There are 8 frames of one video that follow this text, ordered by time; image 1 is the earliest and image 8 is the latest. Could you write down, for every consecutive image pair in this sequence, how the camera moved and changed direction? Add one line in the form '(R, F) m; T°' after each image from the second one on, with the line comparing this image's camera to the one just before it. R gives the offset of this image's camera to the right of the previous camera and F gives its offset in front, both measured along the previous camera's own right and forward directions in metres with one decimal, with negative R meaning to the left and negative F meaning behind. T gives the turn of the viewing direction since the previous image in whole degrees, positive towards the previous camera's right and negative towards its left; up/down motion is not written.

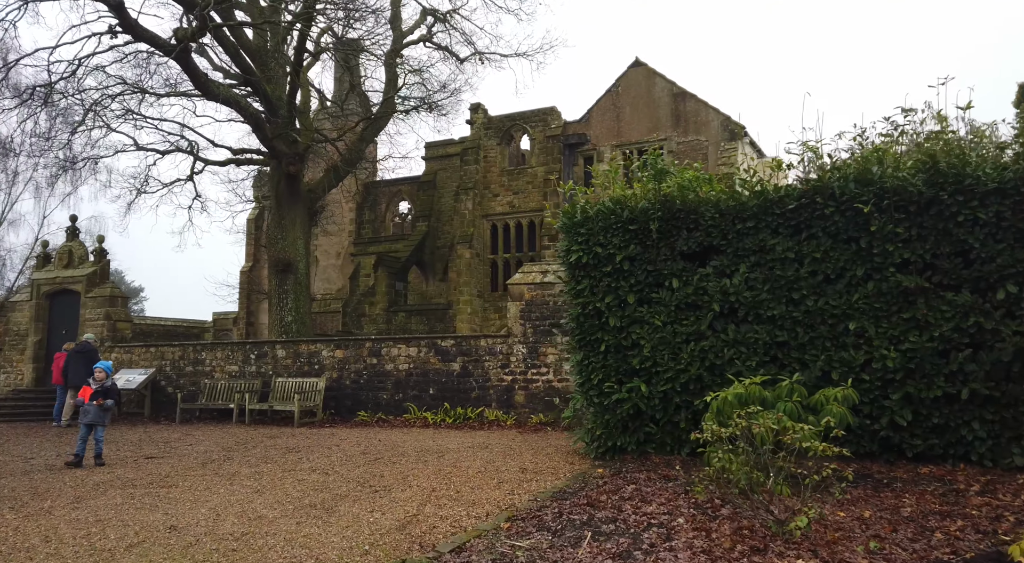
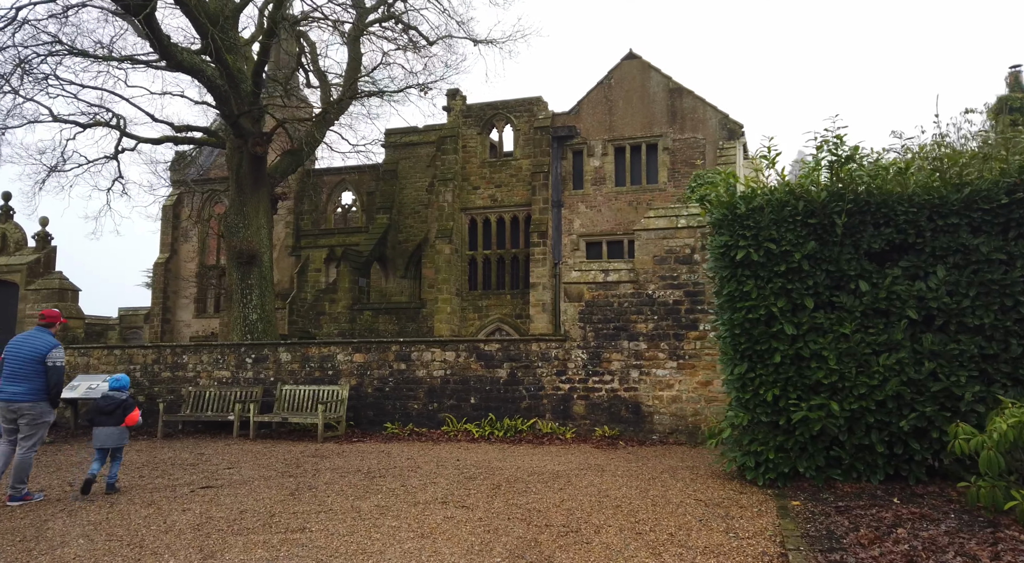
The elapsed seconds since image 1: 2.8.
(-2.3, +1.4) m; +7°
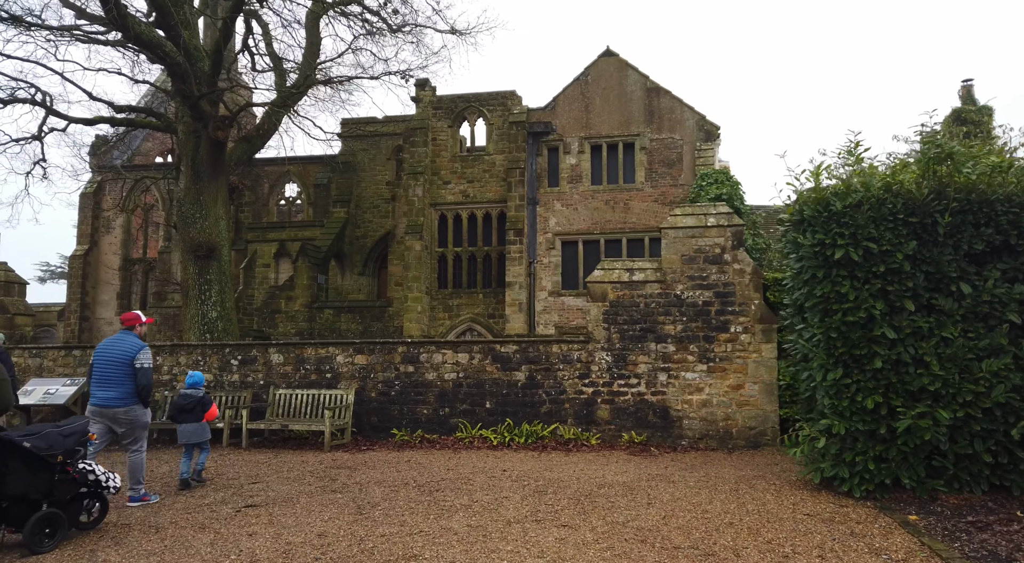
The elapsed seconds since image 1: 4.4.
(-1.4, +0.7) m; +6°
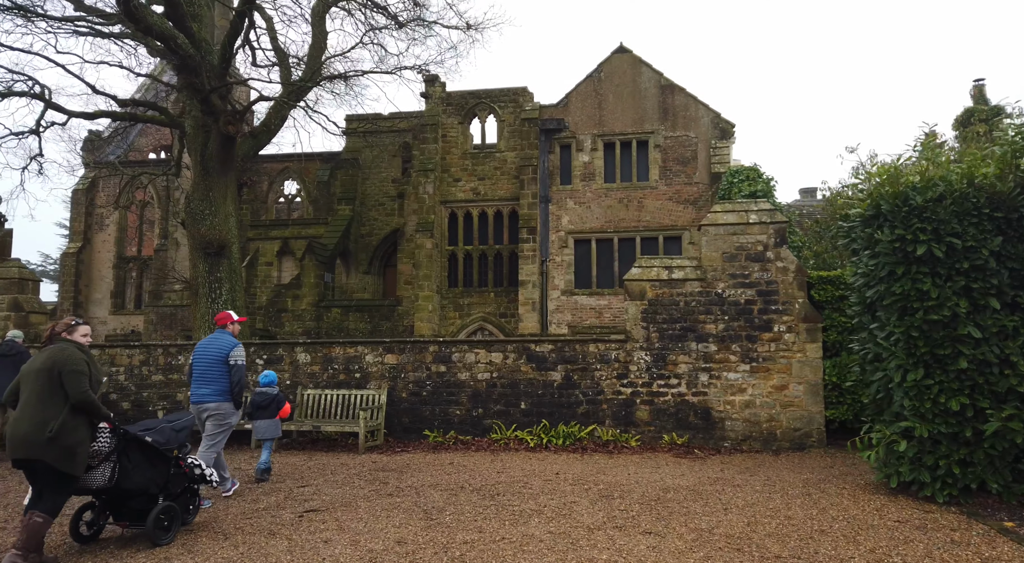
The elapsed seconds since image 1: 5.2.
(-0.7, +0.3) m; +1°
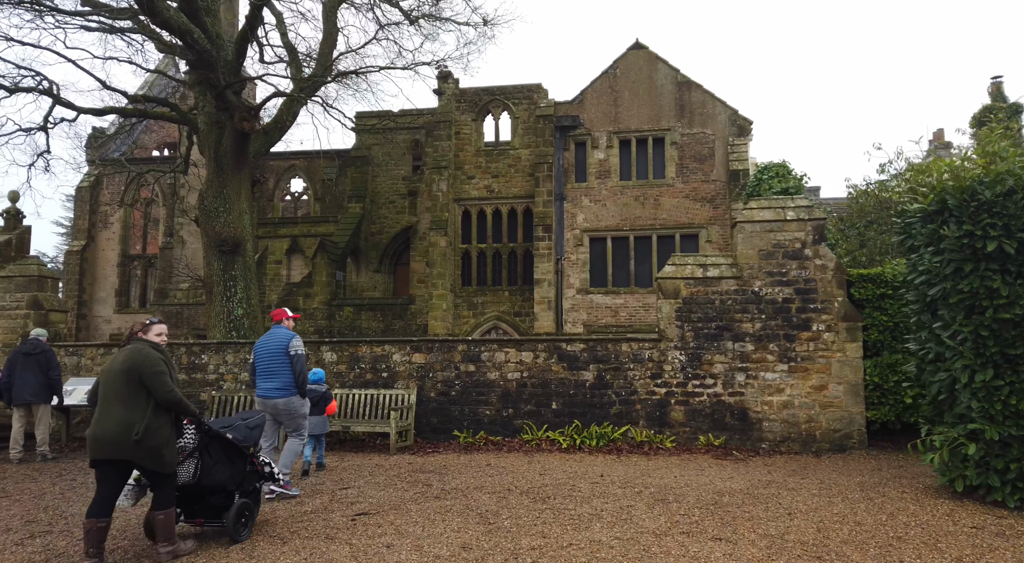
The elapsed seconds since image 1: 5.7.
(-0.5, +0.2) m; 0°
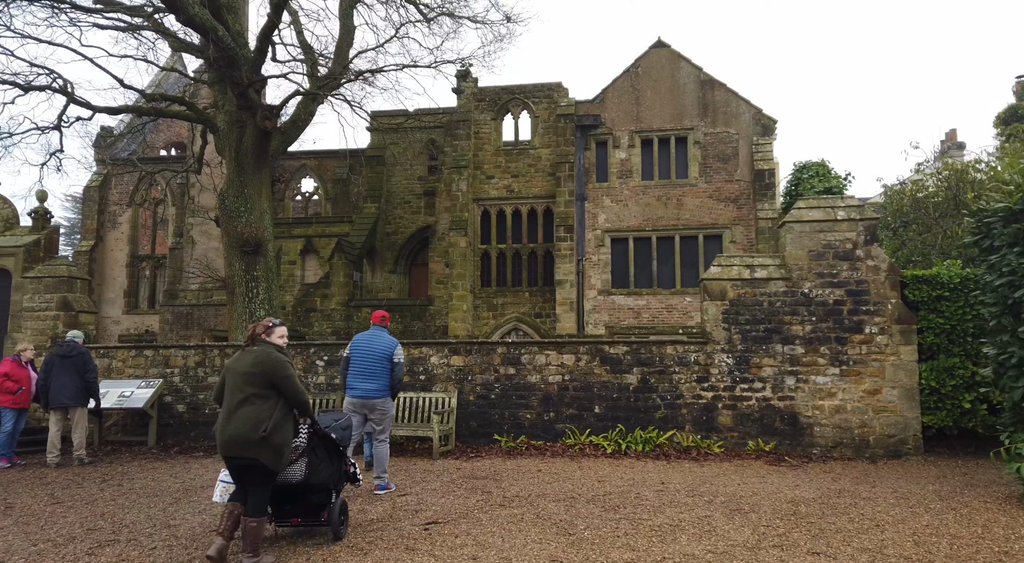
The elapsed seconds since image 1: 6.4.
(-0.6, +0.2) m; 0°
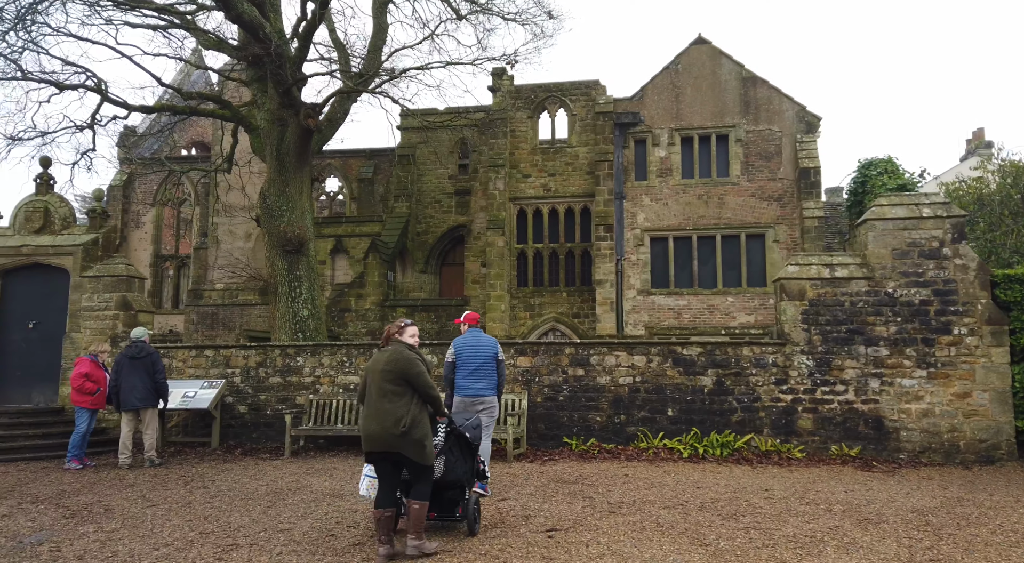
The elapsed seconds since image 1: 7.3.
(-0.9, +0.3) m; -1°
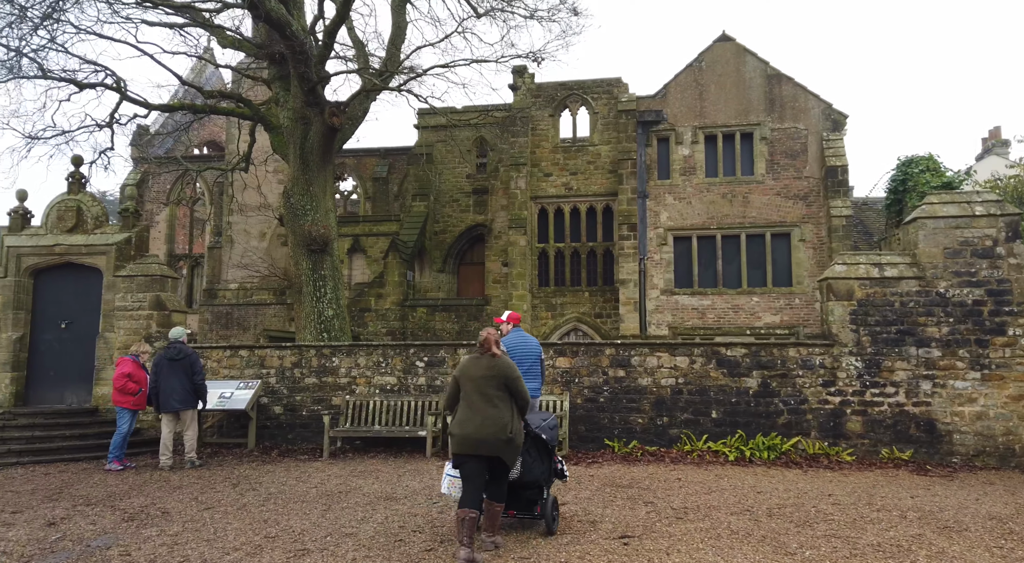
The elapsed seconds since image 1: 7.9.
(-0.5, +0.2) m; 0°
